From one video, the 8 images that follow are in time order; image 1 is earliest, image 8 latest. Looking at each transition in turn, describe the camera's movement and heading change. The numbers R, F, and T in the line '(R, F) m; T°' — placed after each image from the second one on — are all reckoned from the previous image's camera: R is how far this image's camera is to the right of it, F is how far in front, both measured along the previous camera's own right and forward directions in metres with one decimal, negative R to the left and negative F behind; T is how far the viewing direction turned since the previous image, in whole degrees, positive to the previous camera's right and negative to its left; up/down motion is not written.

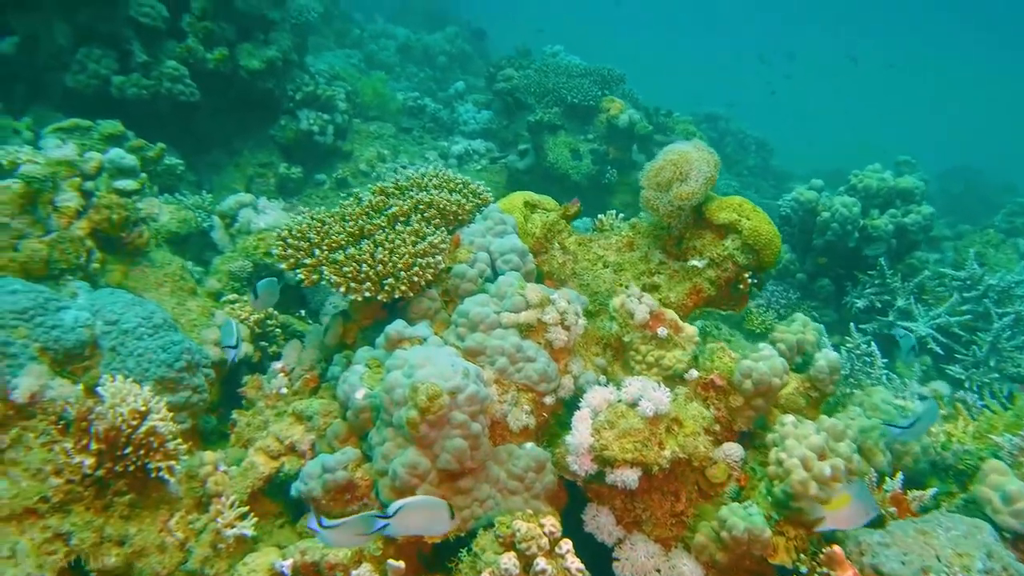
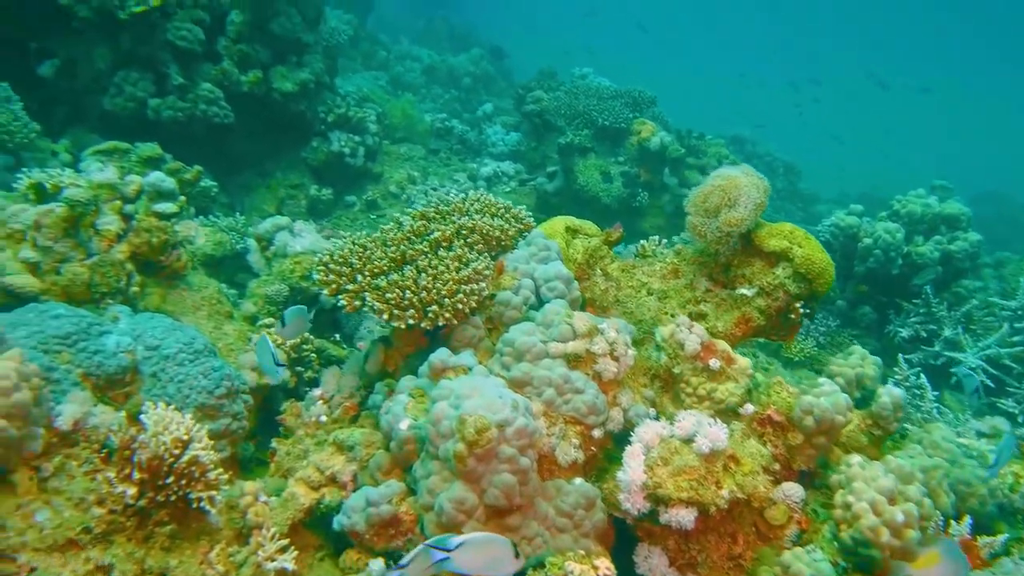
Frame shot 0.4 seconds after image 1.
(-0.1, +0.1) m; -1°
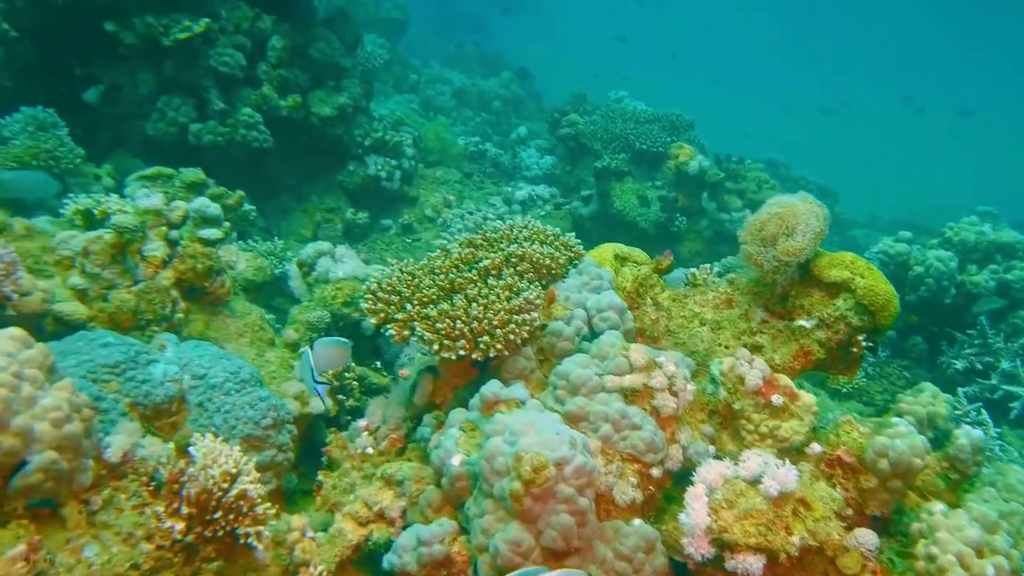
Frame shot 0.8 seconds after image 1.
(-0.1, +0.1) m; -2°
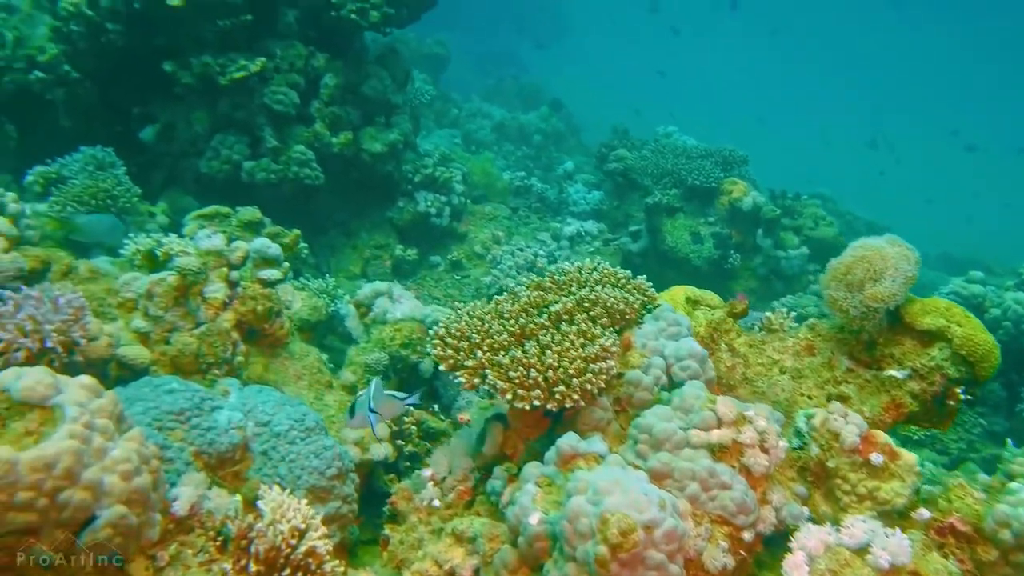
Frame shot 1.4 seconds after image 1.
(-0.2, +0.1) m; -3°
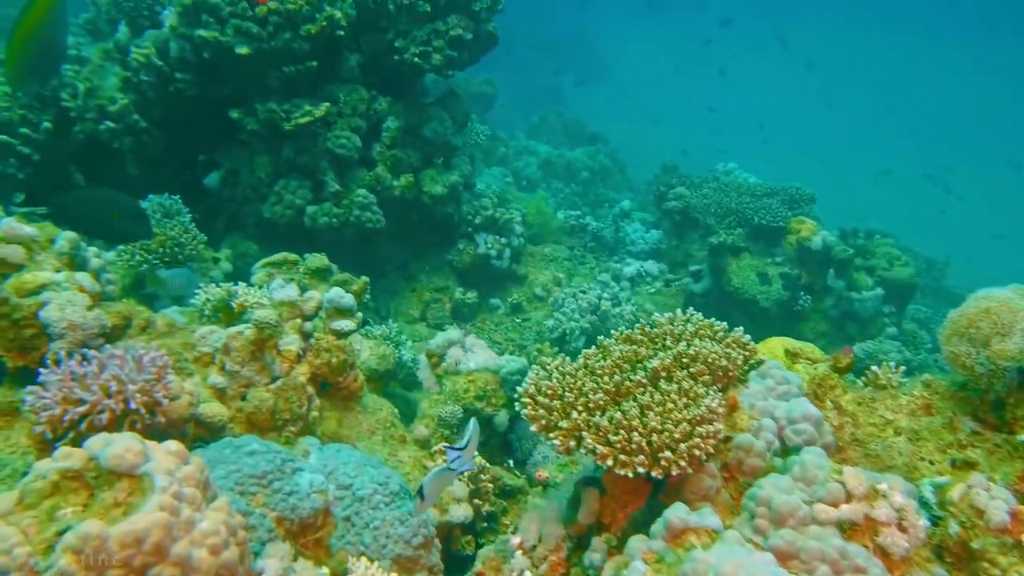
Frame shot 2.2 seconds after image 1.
(-0.3, +0.2) m; -3°
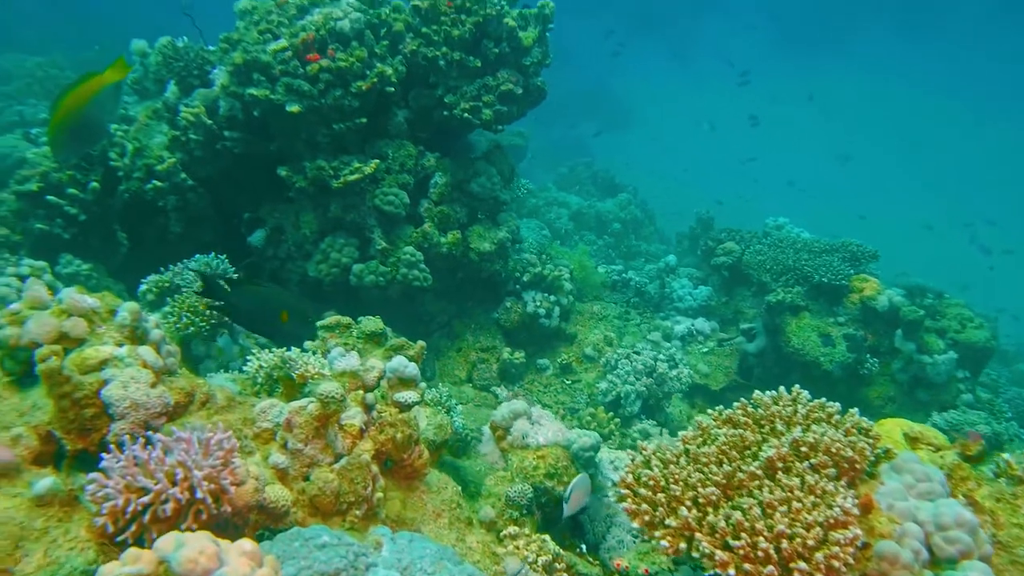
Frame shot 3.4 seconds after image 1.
(-0.3, +0.3) m; -1°
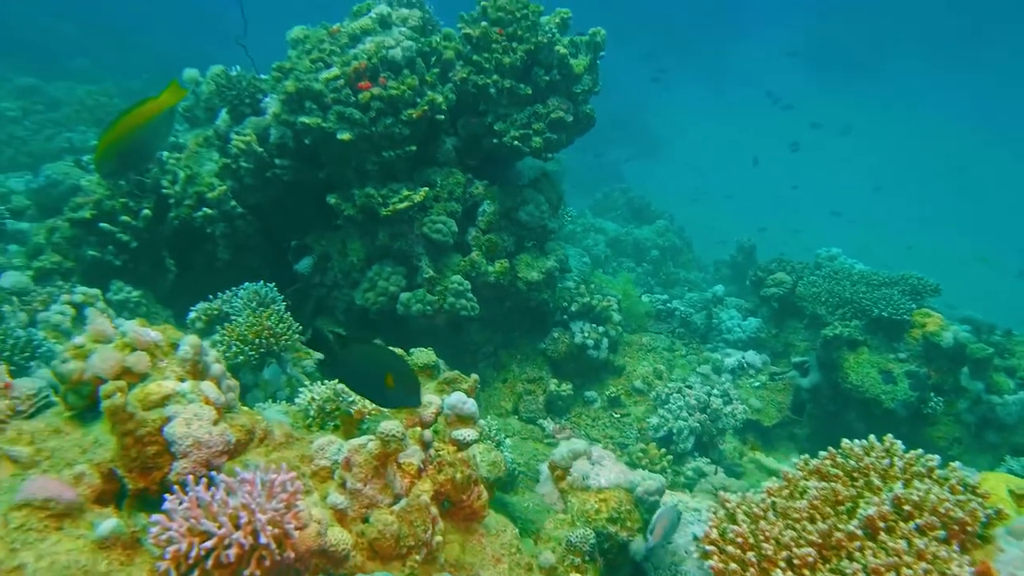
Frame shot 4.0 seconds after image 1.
(-0.2, +0.1) m; -2°
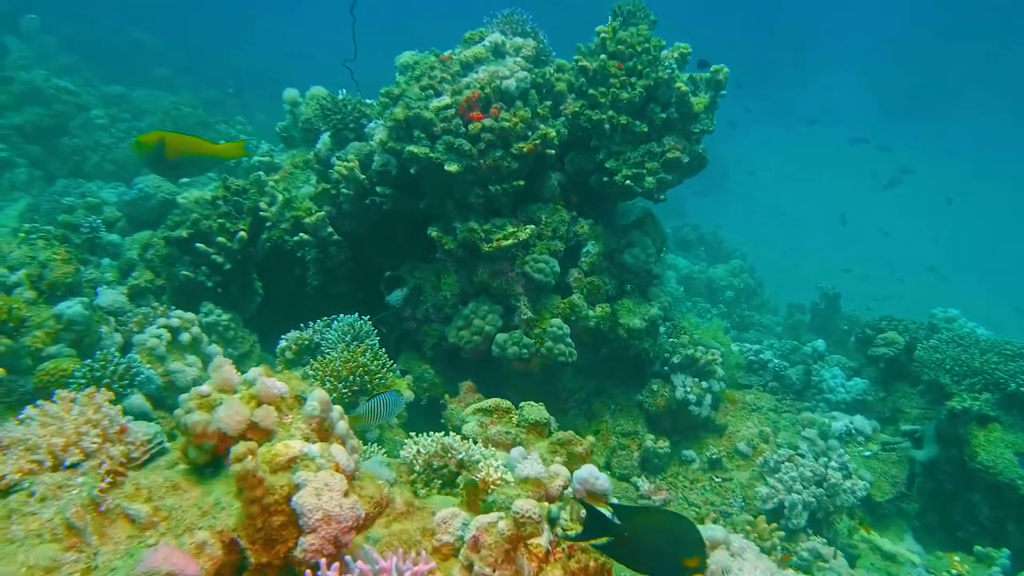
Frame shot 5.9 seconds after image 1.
(-0.5, +0.4) m; -4°
